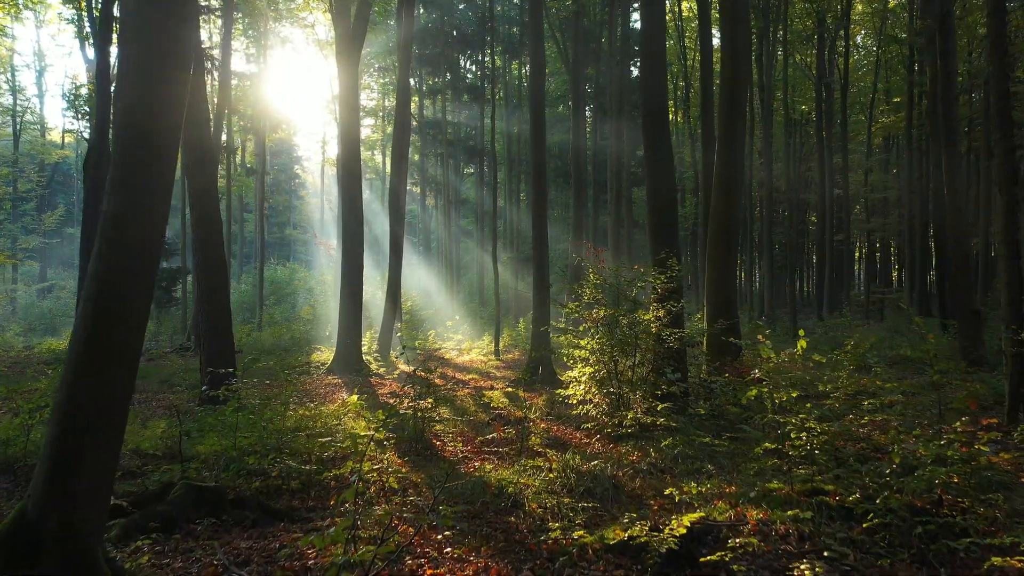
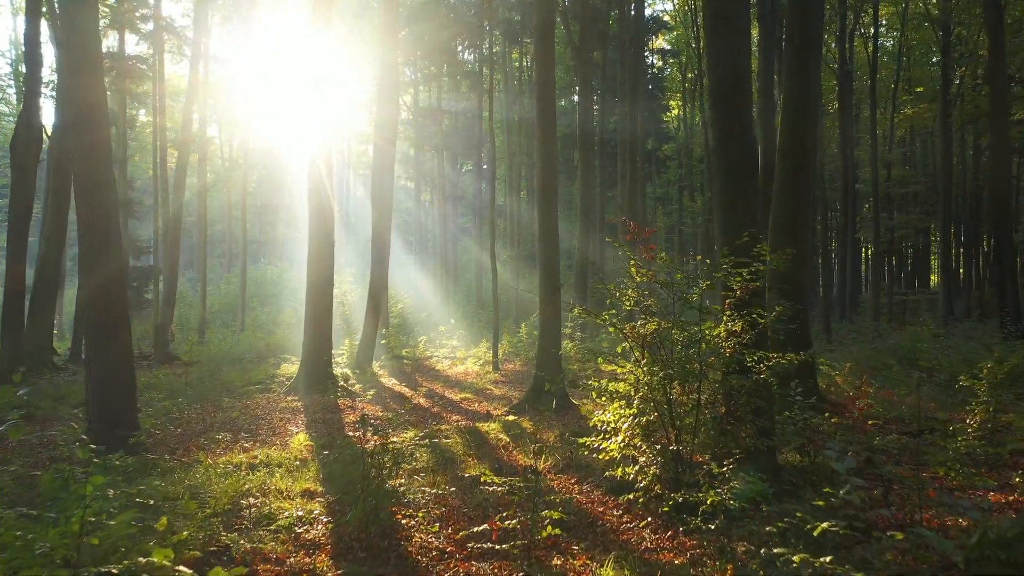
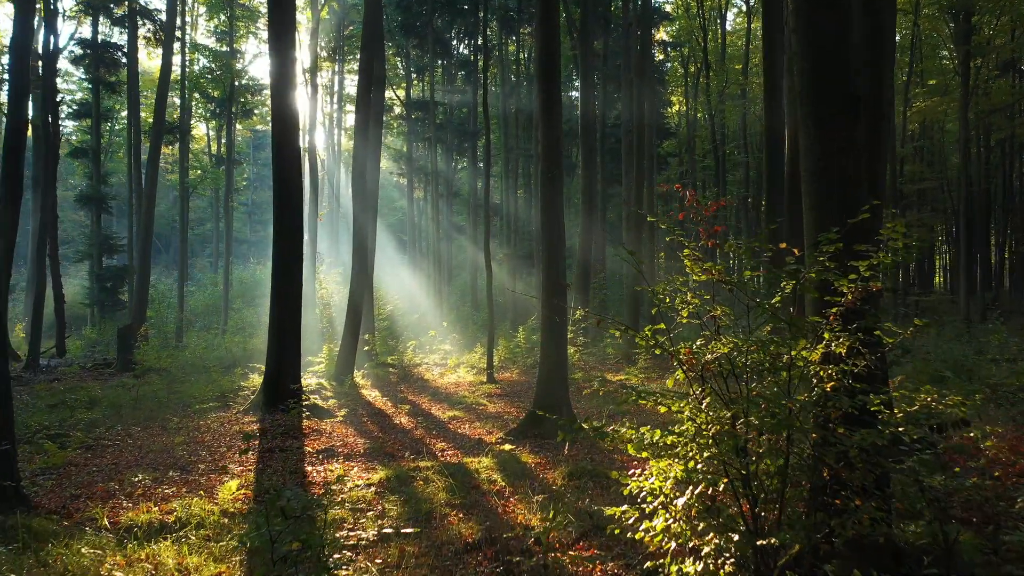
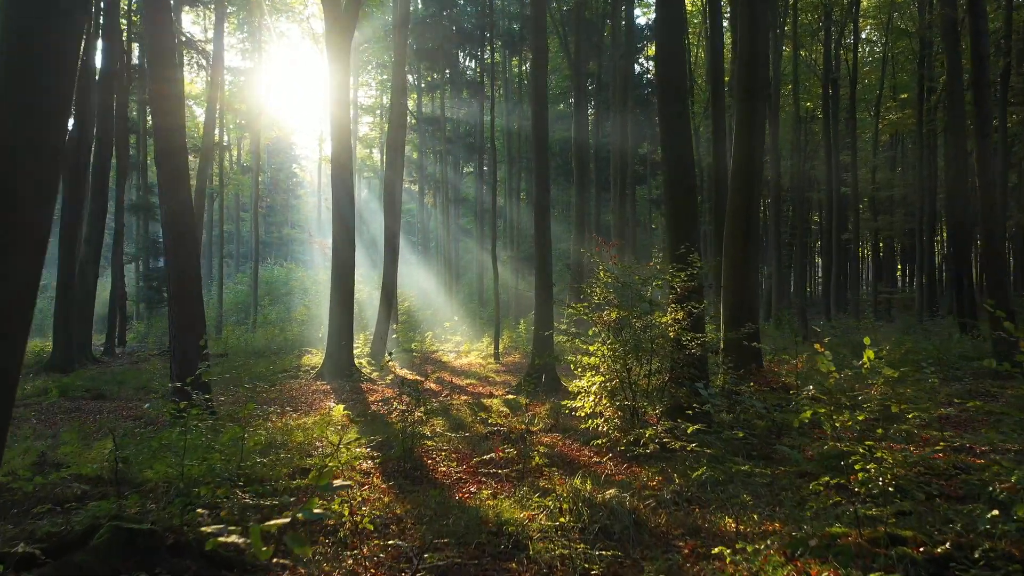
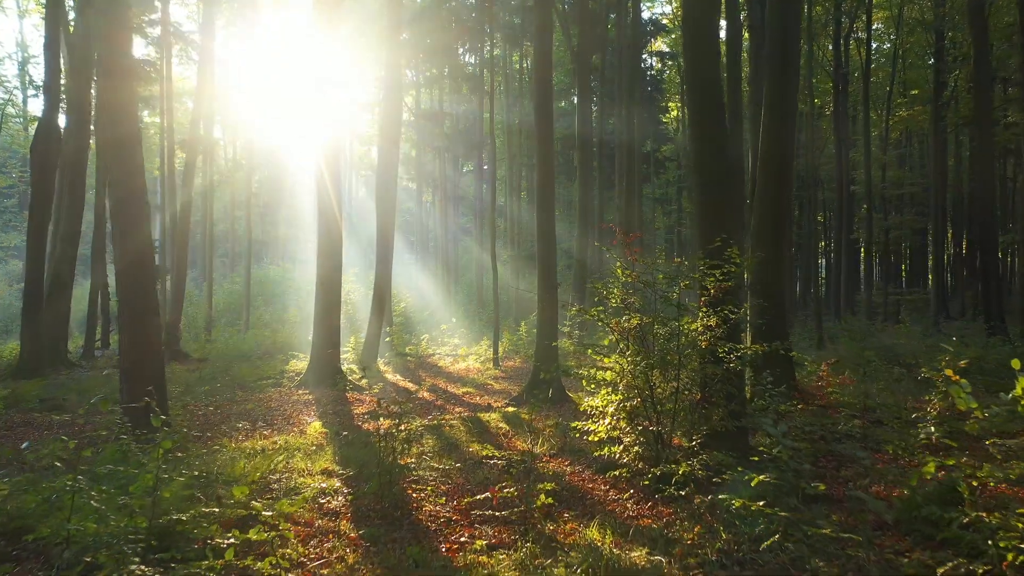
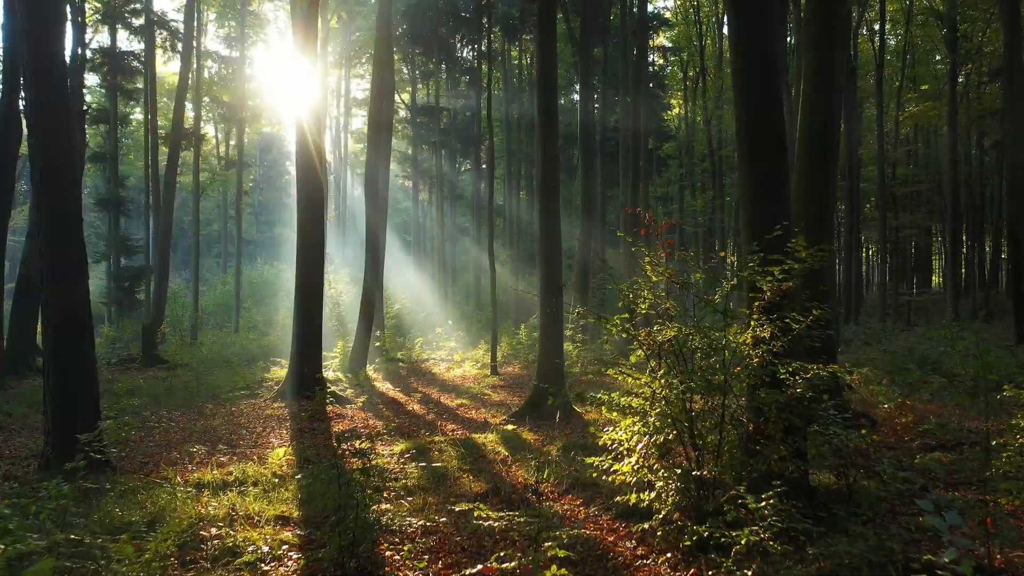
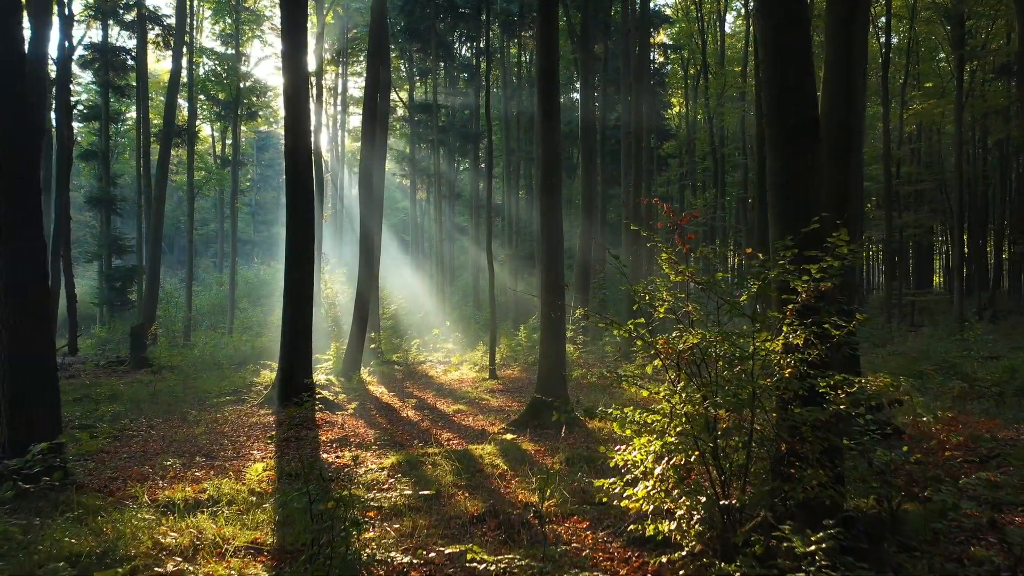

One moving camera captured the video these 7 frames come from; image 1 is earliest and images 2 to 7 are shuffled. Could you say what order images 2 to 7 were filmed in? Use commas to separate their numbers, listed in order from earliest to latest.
4, 5, 2, 6, 7, 3
